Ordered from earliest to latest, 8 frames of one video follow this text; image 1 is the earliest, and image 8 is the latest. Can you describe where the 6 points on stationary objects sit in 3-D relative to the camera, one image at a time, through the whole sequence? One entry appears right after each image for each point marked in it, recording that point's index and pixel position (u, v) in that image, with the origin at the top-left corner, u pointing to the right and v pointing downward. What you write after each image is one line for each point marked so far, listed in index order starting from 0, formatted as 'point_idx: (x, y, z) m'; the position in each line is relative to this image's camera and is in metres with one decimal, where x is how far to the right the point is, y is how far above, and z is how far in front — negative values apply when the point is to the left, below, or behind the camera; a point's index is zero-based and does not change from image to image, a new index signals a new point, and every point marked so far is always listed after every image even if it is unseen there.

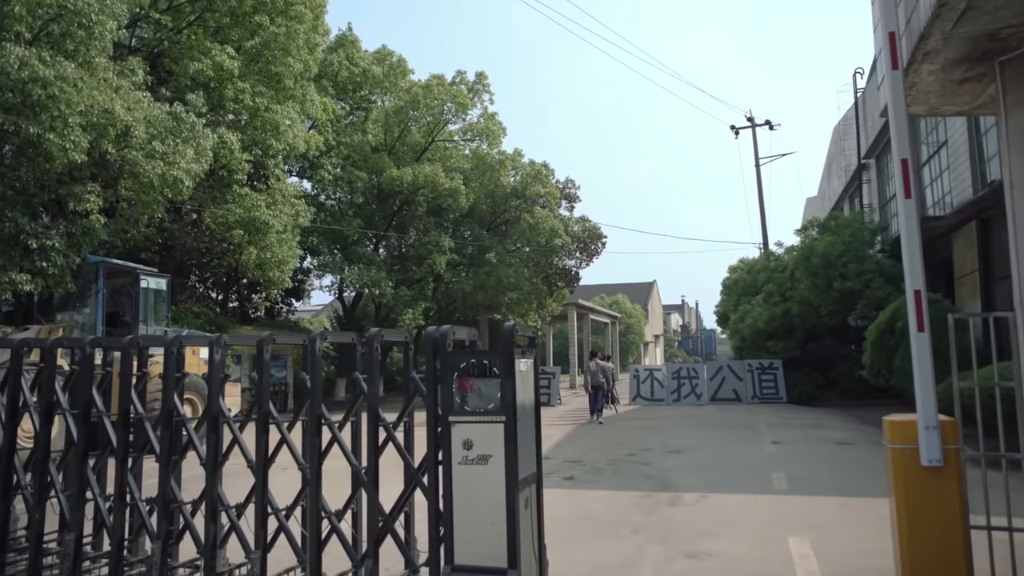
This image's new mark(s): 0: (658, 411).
0: (+3.4, -2.9, +17.5) m
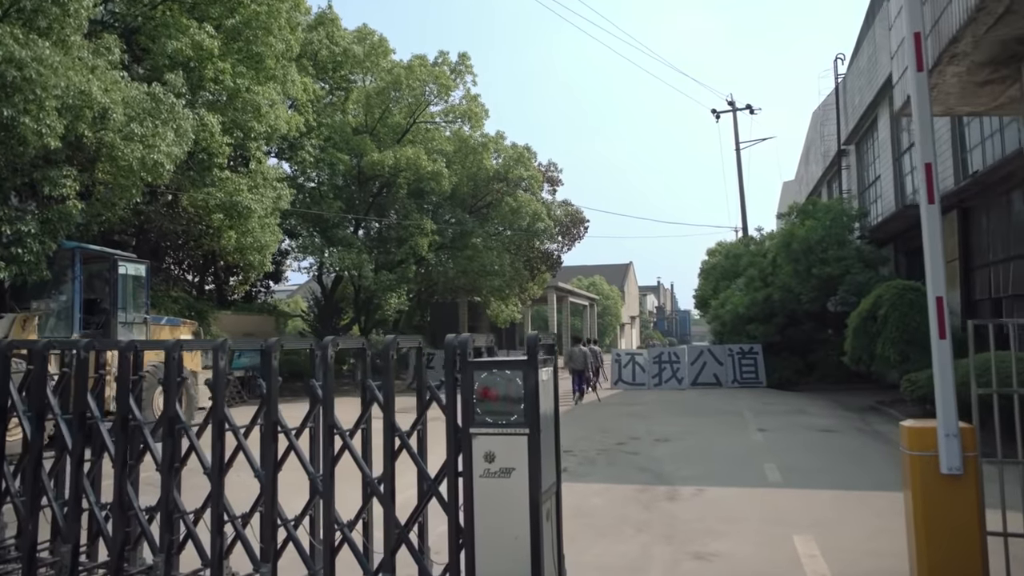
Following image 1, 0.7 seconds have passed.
0: (+3.0, -2.5, +17.6) m
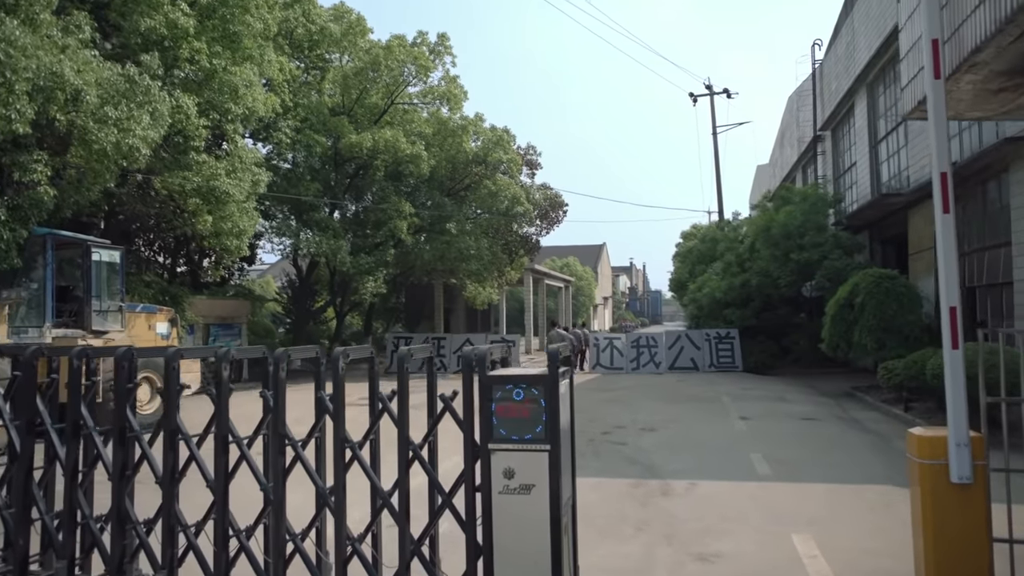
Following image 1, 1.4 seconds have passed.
0: (+2.5, -2.2, +17.7) m
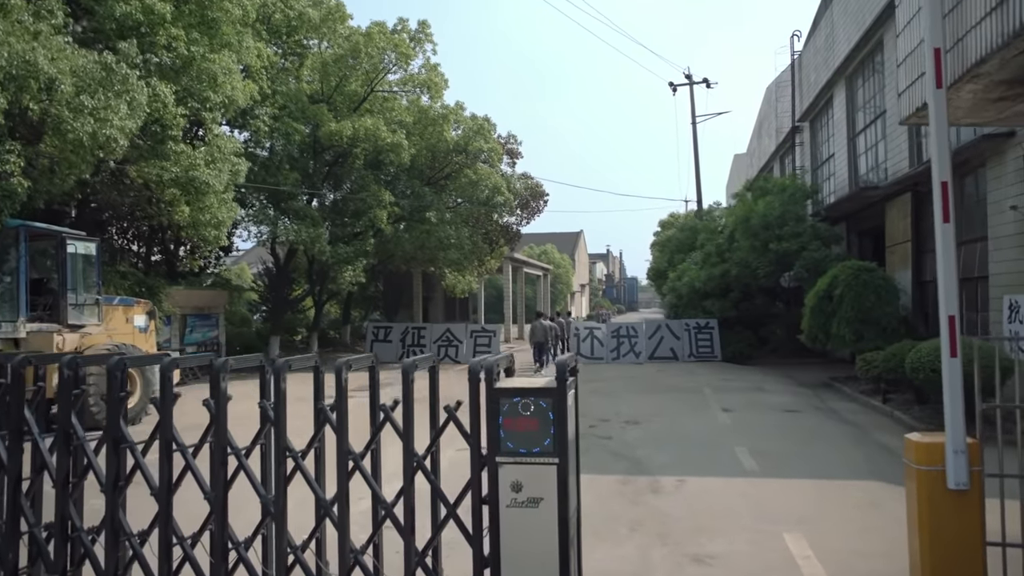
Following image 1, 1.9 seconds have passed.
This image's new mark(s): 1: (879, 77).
0: (+2.1, -1.9, +17.7) m
1: (+7.8, +4.5, +16.1) m
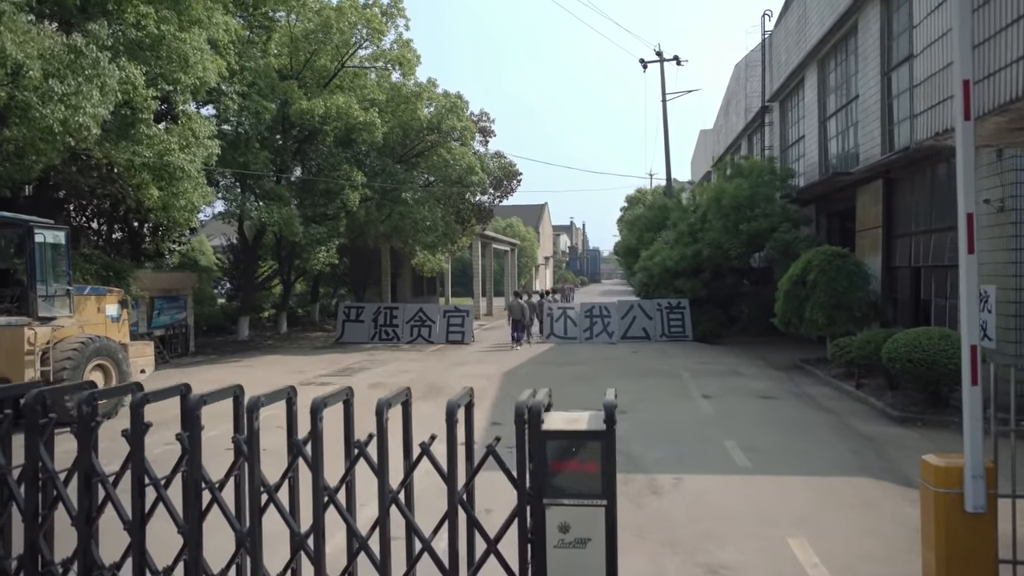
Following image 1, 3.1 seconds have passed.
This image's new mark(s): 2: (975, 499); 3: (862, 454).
0: (+1.5, -1.5, +17.9) m
1: (+7.3, +4.9, +16.2) m
2: (+2.4, -1.1, +4.0) m
3: (+3.8, -1.8, +8.2) m
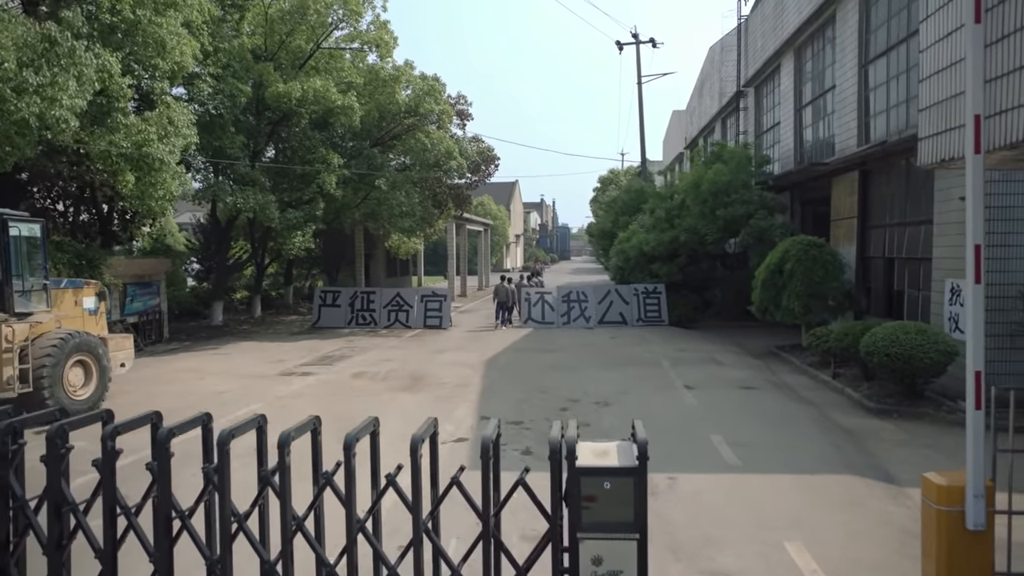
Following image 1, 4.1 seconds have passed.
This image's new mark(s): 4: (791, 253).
0: (+1.0, -1.2, +18.0) m
1: (+6.9, +5.2, +16.4) m
2: (+2.6, -1.3, +4.1) m
3: (+3.8, -1.8, +8.5) m
4: (+5.4, +0.7, +14.4) m
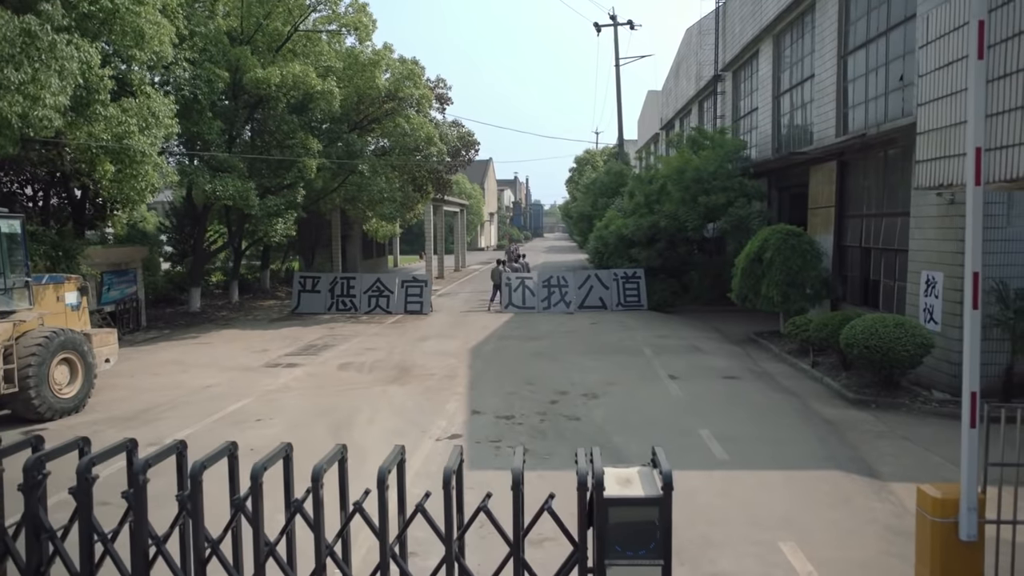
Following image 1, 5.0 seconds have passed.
0: (+0.5, -0.8, +18.2) m
1: (+6.5, +5.5, +16.6) m
2: (+2.7, -1.4, +4.4) m
3: (+3.7, -1.8, +8.8) m
4: (+5.1, +0.9, +14.7) m
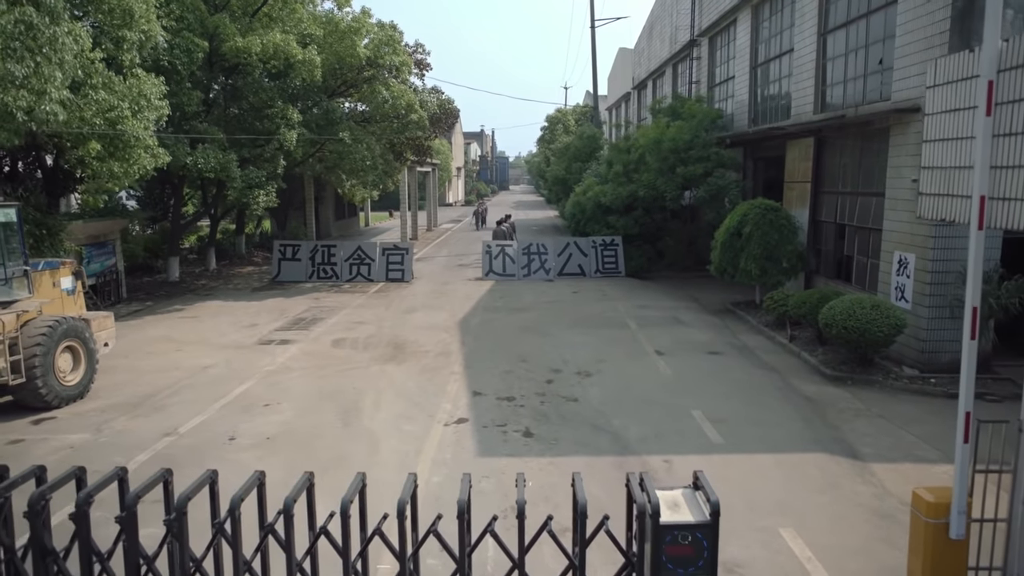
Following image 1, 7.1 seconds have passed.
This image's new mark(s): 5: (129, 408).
0: (+0.1, -0.1, +18.5) m
1: (+6.1, +6.1, +16.8) m
2: (+2.9, -1.6, +5.0) m
3: (+3.7, -1.7, +9.4) m
4: (+4.8, +1.4, +15.2) m
5: (-5.2, -1.6, +10.2) m
